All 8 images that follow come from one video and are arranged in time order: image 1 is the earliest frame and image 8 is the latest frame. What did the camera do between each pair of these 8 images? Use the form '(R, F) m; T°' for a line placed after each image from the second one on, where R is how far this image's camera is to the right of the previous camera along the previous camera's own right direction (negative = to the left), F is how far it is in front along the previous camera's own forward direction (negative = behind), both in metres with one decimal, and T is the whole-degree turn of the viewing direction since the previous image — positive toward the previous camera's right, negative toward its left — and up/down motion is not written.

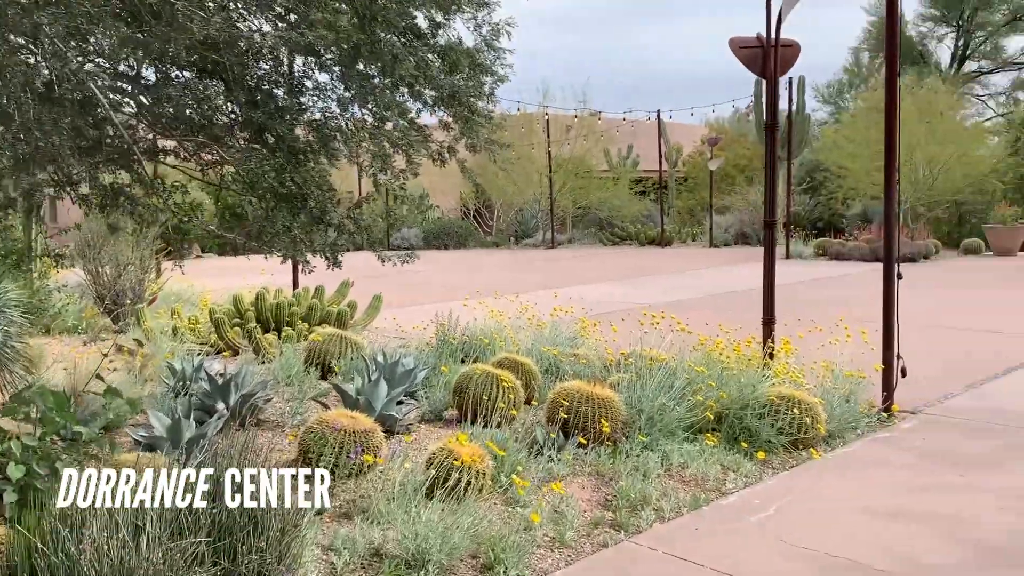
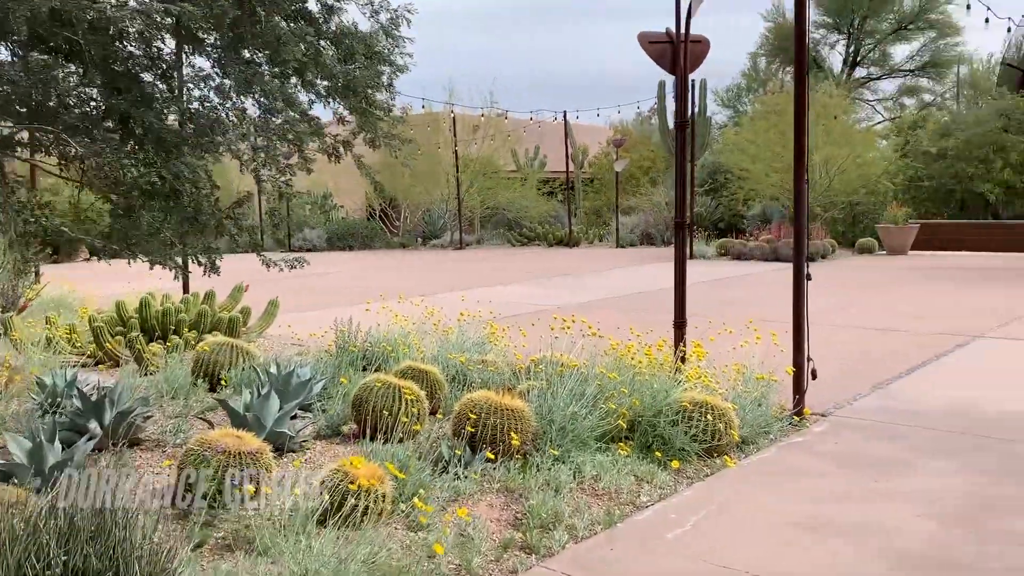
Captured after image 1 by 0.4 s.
(0.0, +0.3) m; +6°
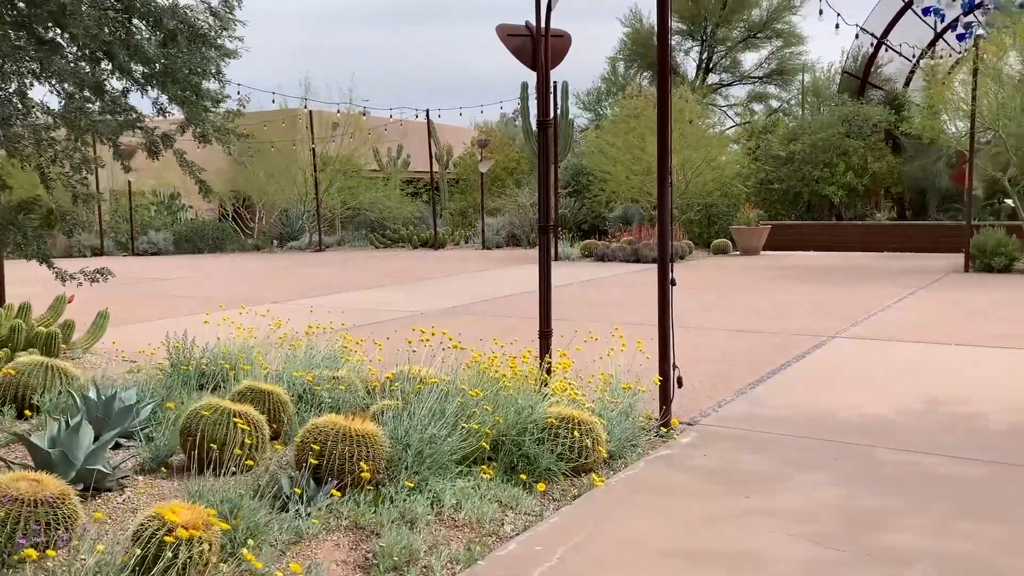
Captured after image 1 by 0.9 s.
(+0.1, +0.4) m; +9°
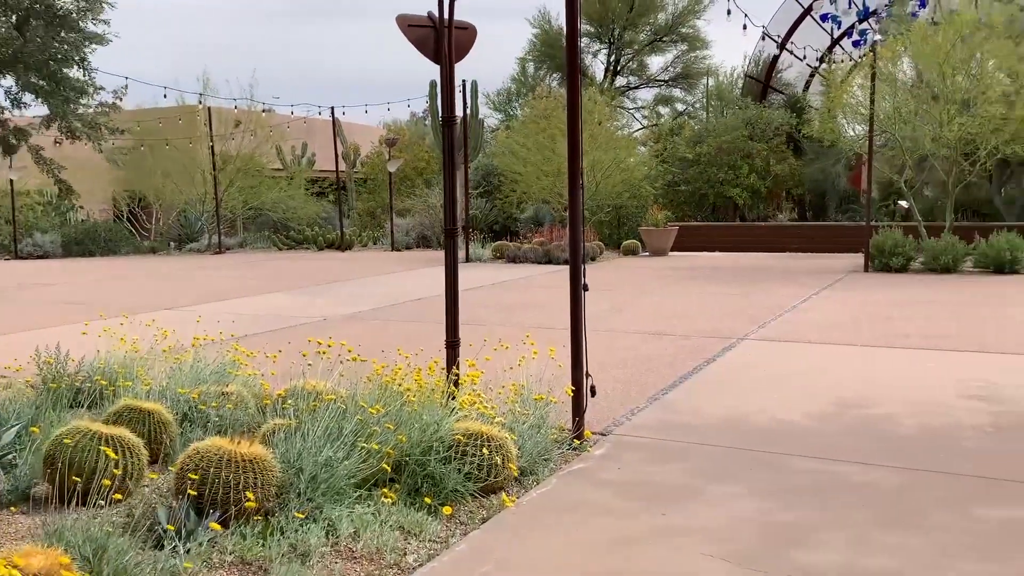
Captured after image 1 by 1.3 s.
(0.0, +0.3) m; +6°
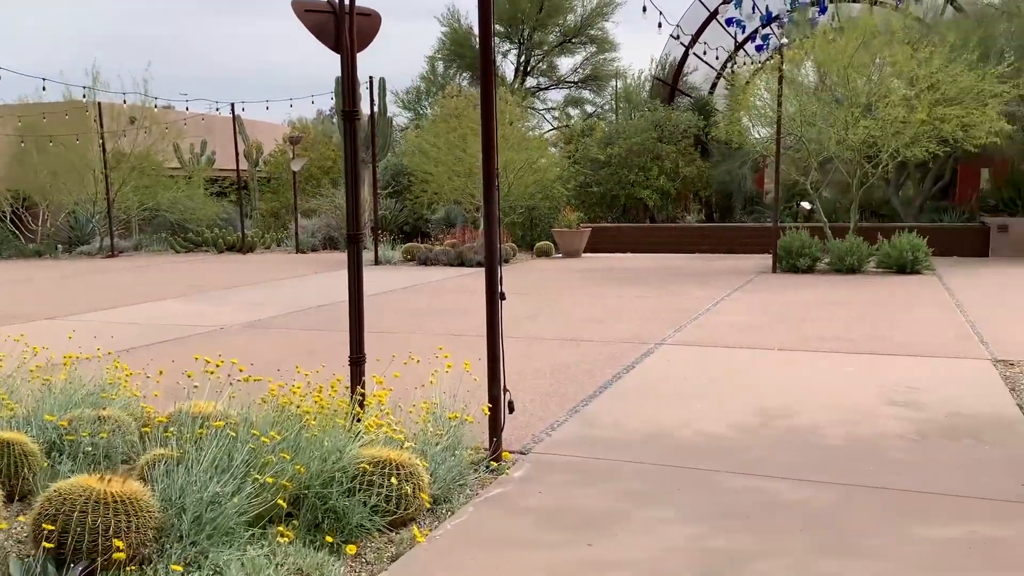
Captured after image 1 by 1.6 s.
(0.0, +0.4) m; +6°
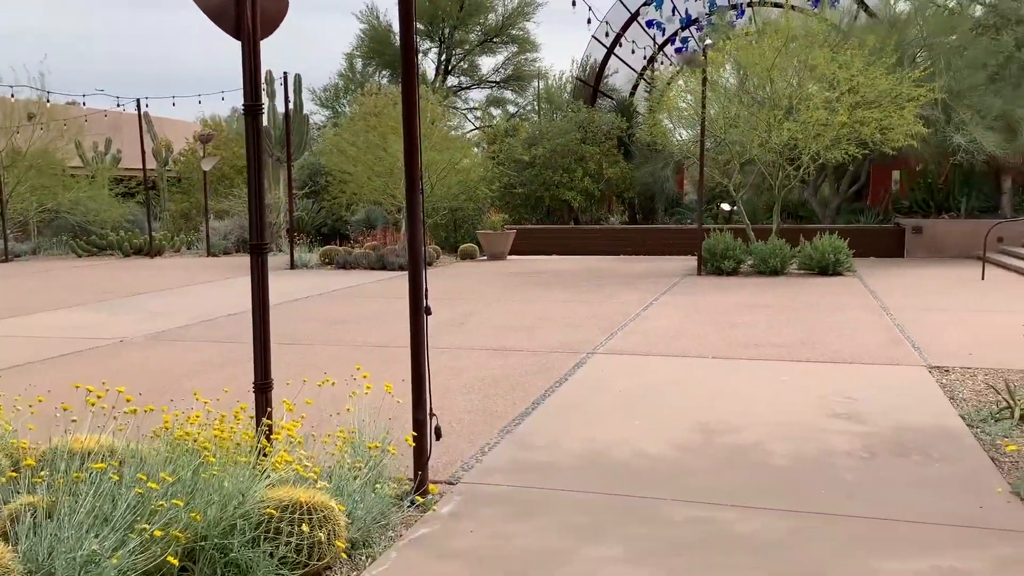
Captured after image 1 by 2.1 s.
(0.0, +0.4) m; +5°
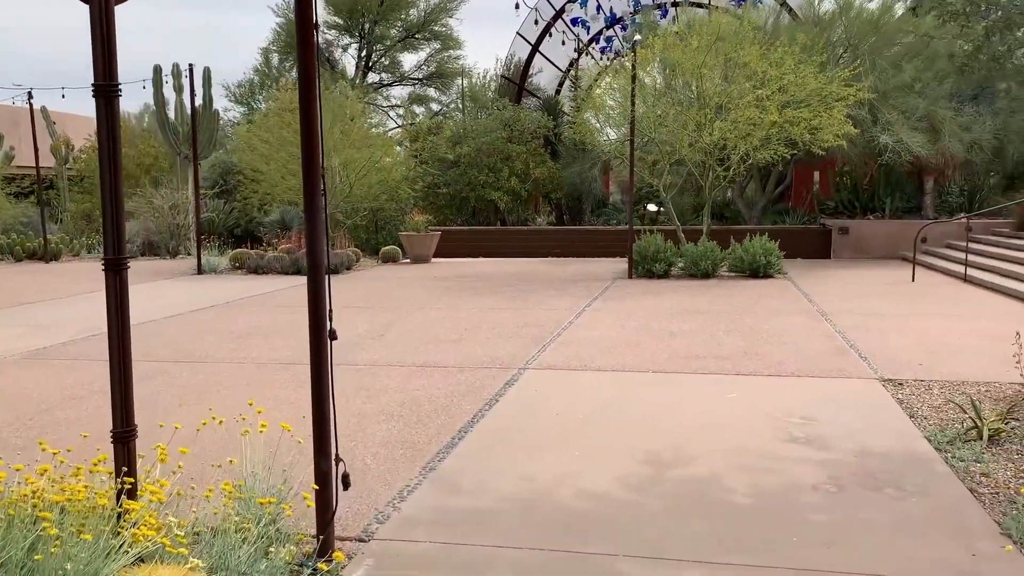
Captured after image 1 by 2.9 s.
(0.0, +0.6) m; +5°
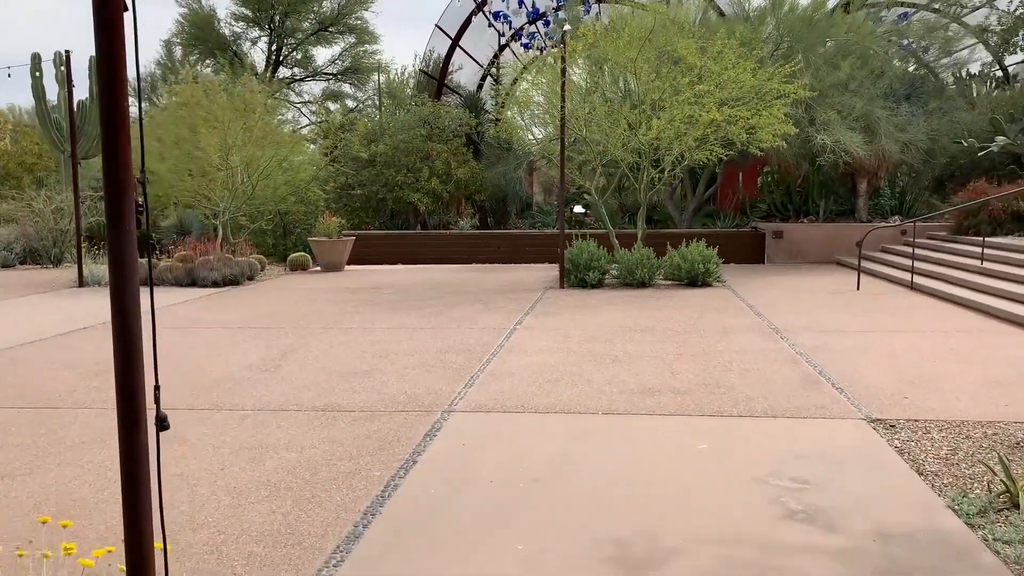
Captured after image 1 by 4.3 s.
(0.0, +1.1) m; +5°
